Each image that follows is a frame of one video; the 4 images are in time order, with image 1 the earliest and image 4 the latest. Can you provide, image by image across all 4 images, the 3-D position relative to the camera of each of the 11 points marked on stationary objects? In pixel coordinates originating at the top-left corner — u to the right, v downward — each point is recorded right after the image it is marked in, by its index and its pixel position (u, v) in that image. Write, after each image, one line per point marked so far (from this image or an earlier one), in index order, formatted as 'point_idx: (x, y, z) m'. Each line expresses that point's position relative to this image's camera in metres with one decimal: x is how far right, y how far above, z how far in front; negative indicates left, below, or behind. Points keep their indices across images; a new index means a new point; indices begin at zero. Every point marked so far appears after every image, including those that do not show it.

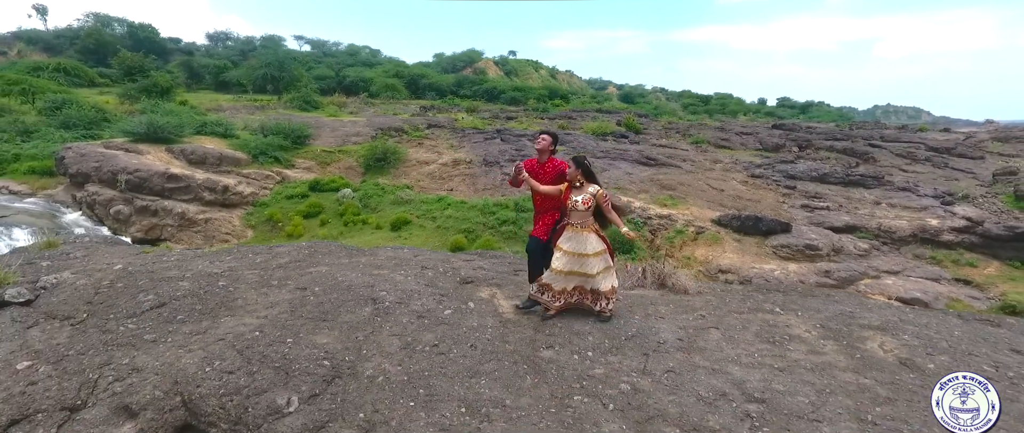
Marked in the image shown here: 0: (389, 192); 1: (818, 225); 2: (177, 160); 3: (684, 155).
0: (-3.2, +0.7, +12.1) m
1: (+6.3, -0.2, +9.6) m
2: (-8.6, +1.5, +12.0) m
3: (+5.3, +1.9, +14.3) m
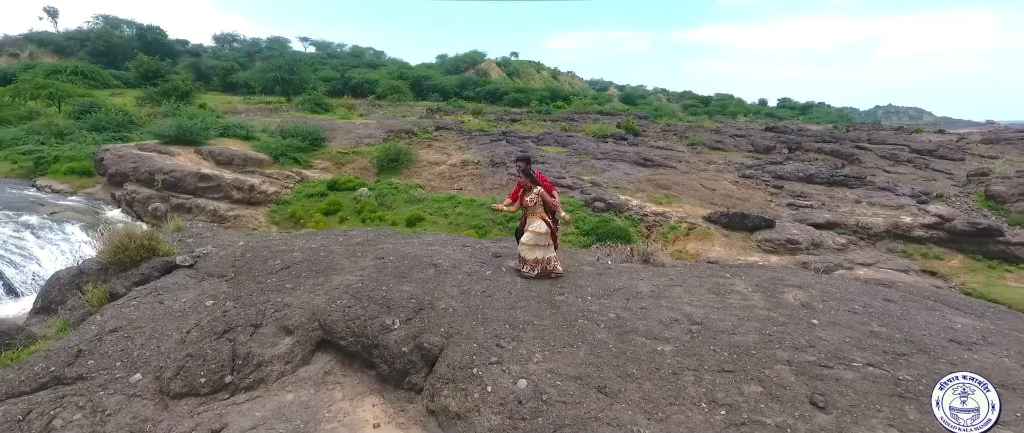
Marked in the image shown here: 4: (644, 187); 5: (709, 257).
0: (-3.0, +0.7, +12.9) m
1: (+6.5, -0.1, +10.4) m
2: (-8.5, +1.5, +12.9) m
3: (+5.5, +2.0, +15.1) m
4: (+3.4, +0.8, +11.9) m
5: (+3.7, -0.8, +8.8) m
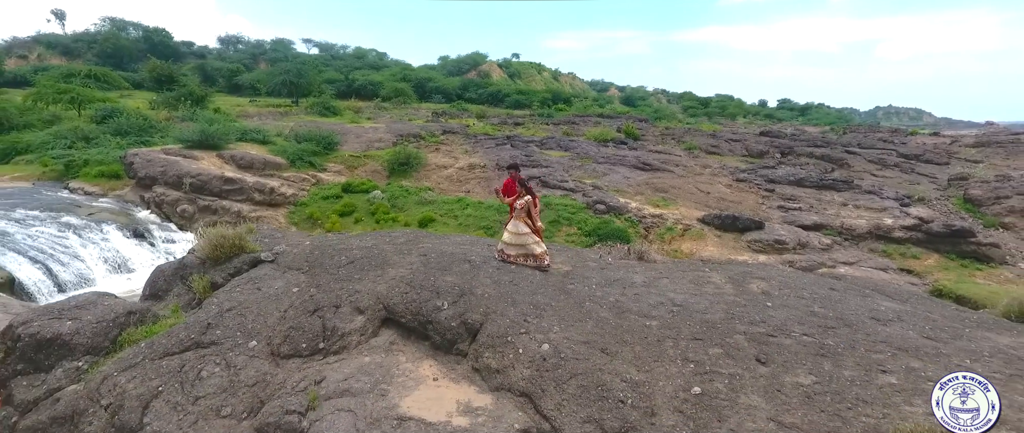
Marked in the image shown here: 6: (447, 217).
0: (-2.9, +0.7, +13.6) m
1: (+6.6, -0.2, +11.1) m
2: (-8.3, +1.5, +13.6) m
3: (+5.6, +1.9, +15.8) m
4: (+3.5, +0.7, +12.6) m
5: (+3.8, -0.8, +9.5) m
6: (-1.7, 0.0, +12.1) m
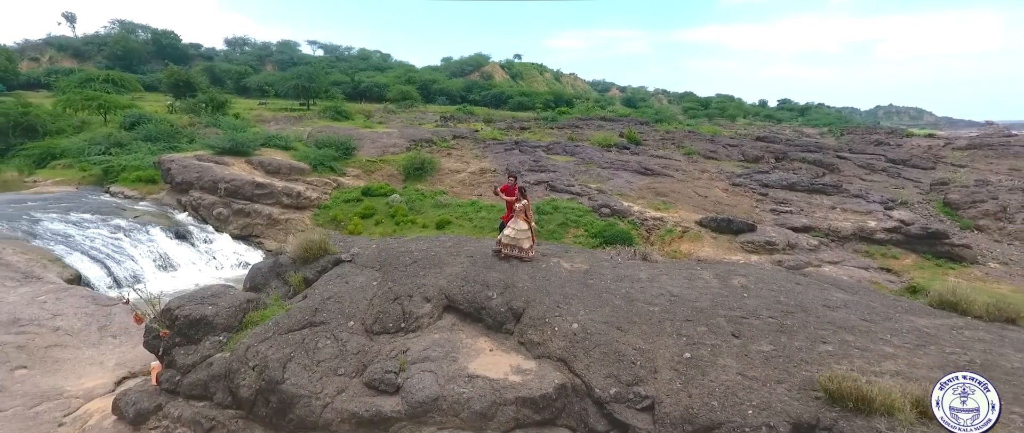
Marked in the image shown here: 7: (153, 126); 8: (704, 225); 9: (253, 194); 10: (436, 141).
0: (-2.6, +0.6, +14.5) m
1: (+6.9, -0.2, +12.0) m
2: (-8.0, +1.5, +14.5) m
3: (+5.9, +1.8, +16.7) m
4: (+3.8, +0.6, +13.5) m
5: (+4.1, -0.9, +10.4) m
6: (-1.4, -0.1, +13.0) m
7: (-13.6, +3.4, +17.5) m
8: (+4.8, -0.2, +11.7) m
9: (-7.2, +0.6, +13.0) m
10: (-3.3, +3.2, +19.9) m
